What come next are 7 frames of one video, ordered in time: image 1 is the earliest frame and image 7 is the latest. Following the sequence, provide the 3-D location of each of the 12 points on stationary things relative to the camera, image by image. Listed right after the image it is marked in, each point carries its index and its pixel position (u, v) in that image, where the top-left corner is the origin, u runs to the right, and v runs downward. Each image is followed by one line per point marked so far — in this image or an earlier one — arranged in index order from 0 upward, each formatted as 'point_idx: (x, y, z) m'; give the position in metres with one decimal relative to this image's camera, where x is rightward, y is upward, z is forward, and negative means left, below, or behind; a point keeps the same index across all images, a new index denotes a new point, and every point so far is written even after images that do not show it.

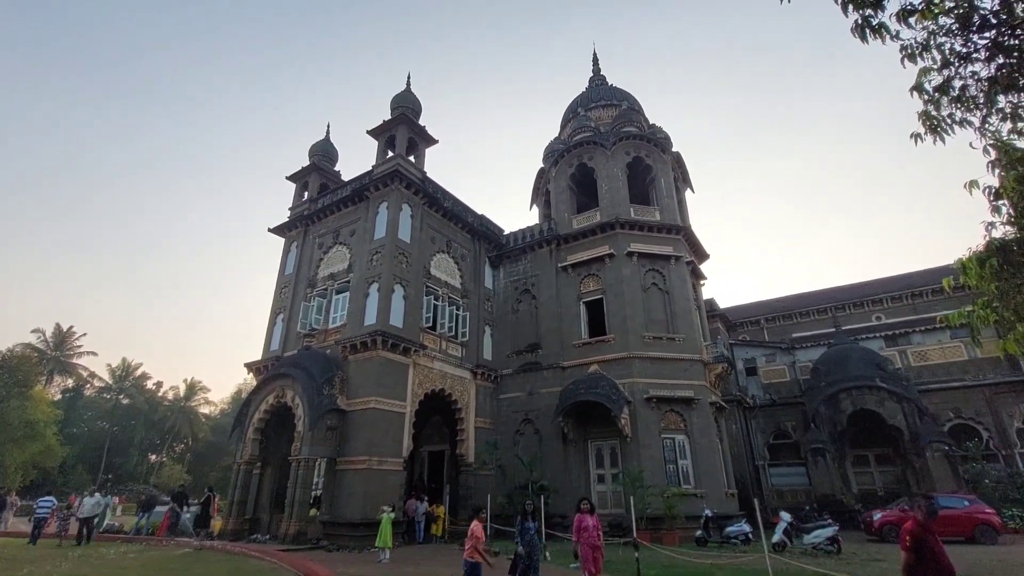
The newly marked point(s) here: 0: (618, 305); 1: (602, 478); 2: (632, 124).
0: (+3.5, -0.6, +16.8) m
1: (+2.8, -5.9, +15.5) m
2: (+4.7, +6.5, +19.7) m
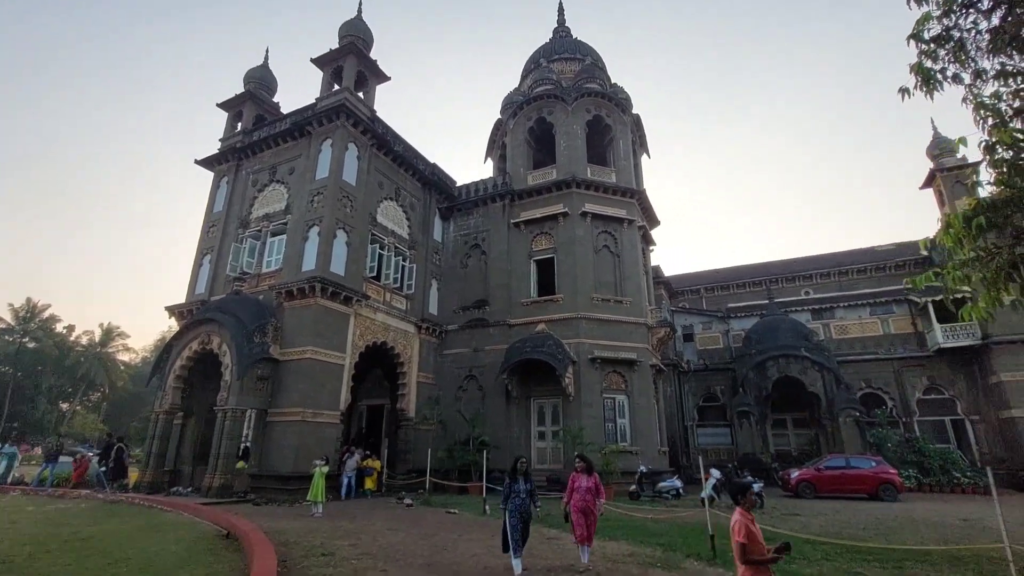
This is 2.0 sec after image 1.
0: (+1.9, +0.8, +16.6) m
1: (+0.9, -4.6, +15.7) m
2: (+3.2, +8.0, +19.1) m
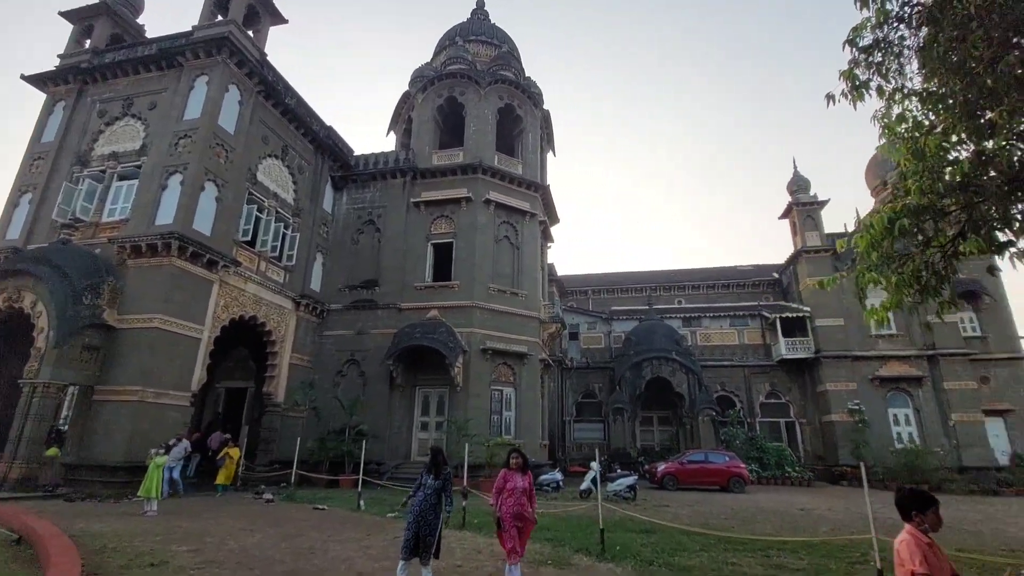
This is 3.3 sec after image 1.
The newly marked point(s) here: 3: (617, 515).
0: (-1.5, +1.2, +16.1) m
1: (-2.6, -4.2, +15.0) m
2: (-0.1, +8.3, +18.8) m
3: (+1.8, -4.0, +8.7) m
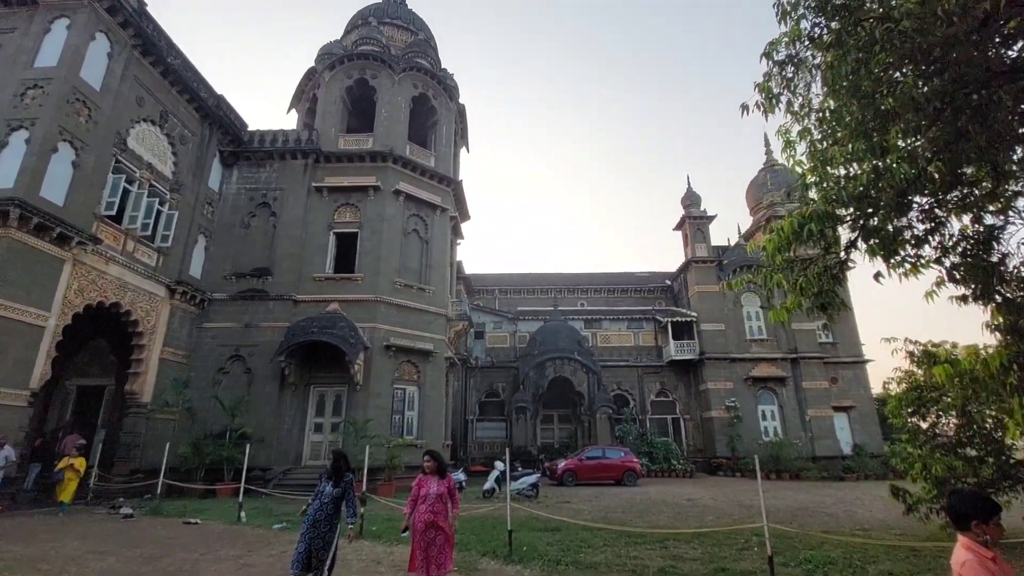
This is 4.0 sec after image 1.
0: (-4.3, +1.4, +15.3) m
1: (-5.4, -3.9, +14.0) m
2: (-3.2, +8.5, +18.3) m
3: (+0.1, -4.0, +8.6) m
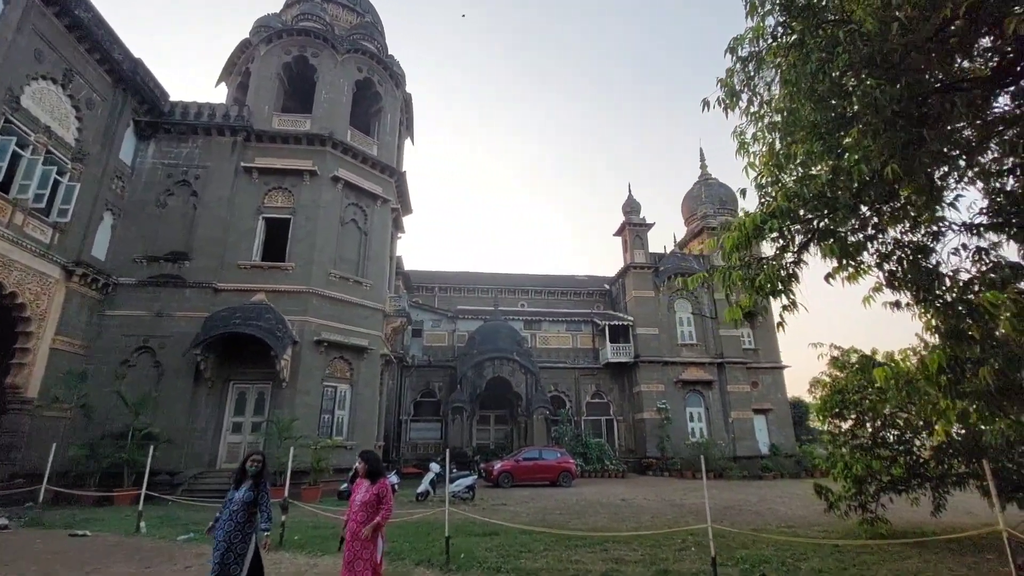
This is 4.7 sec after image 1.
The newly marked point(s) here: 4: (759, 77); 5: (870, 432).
0: (-5.9, +1.6, +14.4) m
1: (-7.1, -3.6, +12.9) m
2: (-4.9, +8.7, +17.5) m
3: (-0.9, -3.9, +8.3) m
4: (+2.7, +2.3, +5.4) m
5: (+5.5, -2.3, +7.7) m
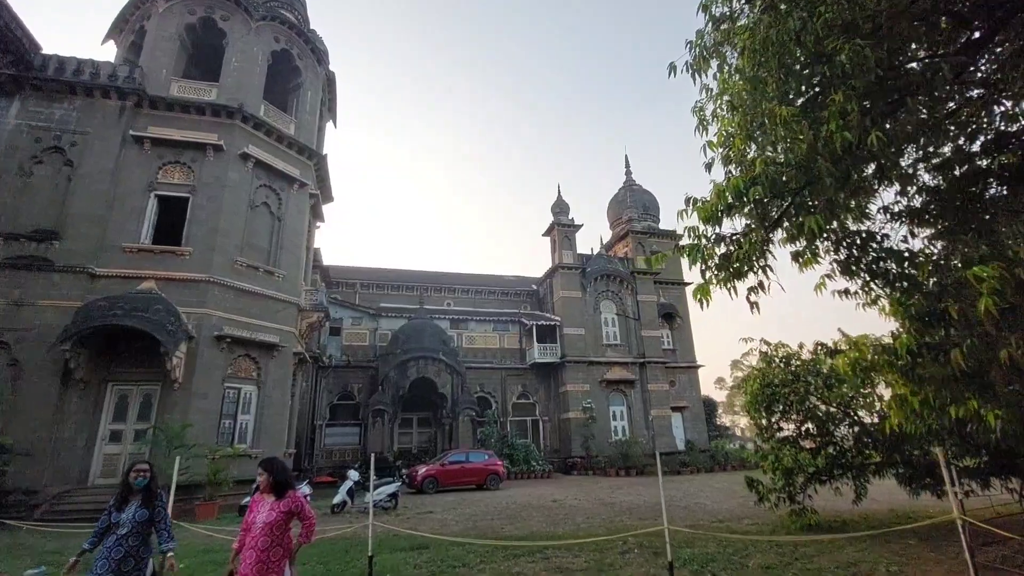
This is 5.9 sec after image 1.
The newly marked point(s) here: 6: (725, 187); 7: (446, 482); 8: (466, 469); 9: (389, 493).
0: (-7.7, +1.9, +12.7) m
1: (-8.8, -3.3, +11.1) m
2: (-7.1, +8.9, +16.0) m
3: (-2.0, -3.7, +7.4) m
4: (+2.1, +2.4, +5.1) m
5: (+4.5, -2.2, +7.9) m
6: (+1.9, +0.9, +4.5) m
7: (-2.0, -5.8, +15.0) m
8: (-1.4, -5.6, +15.3) m
9: (-2.5, -4.2, +10.2) m
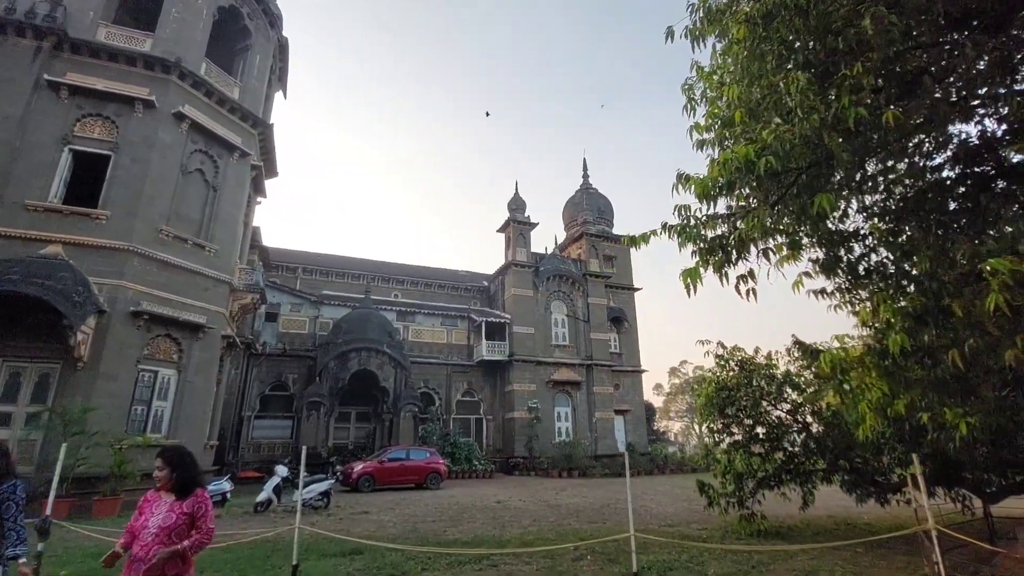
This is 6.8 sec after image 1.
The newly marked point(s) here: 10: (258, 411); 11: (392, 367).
0: (-8.7, +2.6, +11.4) m
1: (-9.9, -2.5, +9.6) m
2: (-8.0, +9.6, +14.7) m
3: (-2.8, -3.3, +6.7) m
4: (+1.9, +2.5, +4.9) m
5: (+3.7, -2.2, +7.8) m
6: (+1.7, +1.0, +4.2) m
7: (-3.7, -5.5, +14.2) m
8: (-3.1, -5.2, +14.6) m
9: (-3.6, -3.8, +9.4) m
10: (-10.0, -4.9, +19.7) m
11: (-4.8, -3.2, +20.0) m
